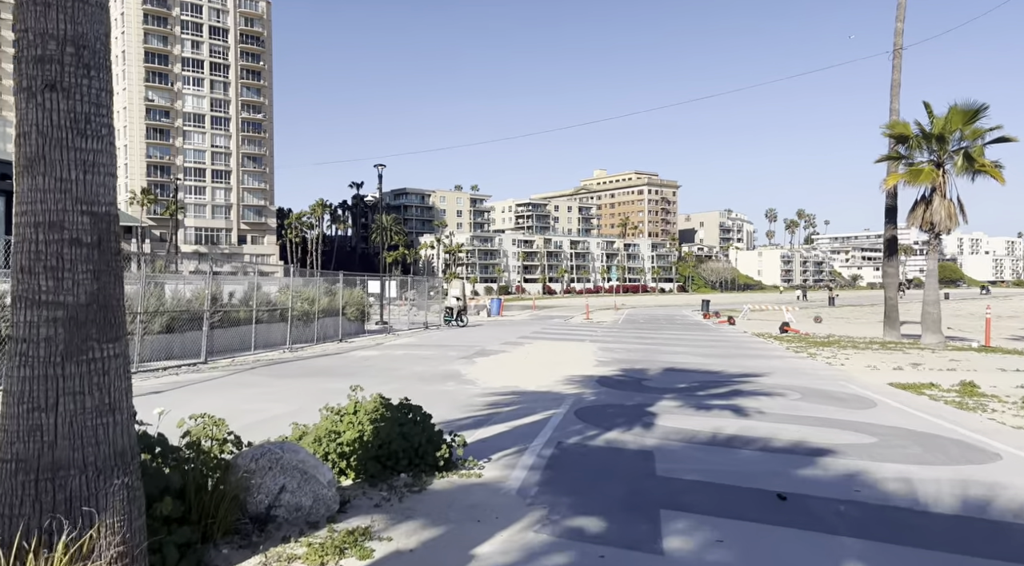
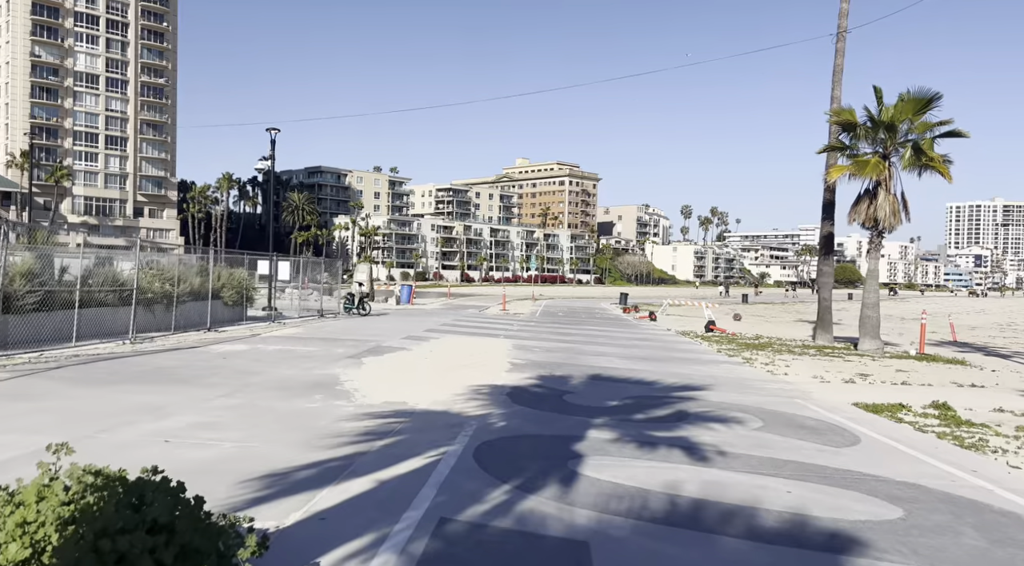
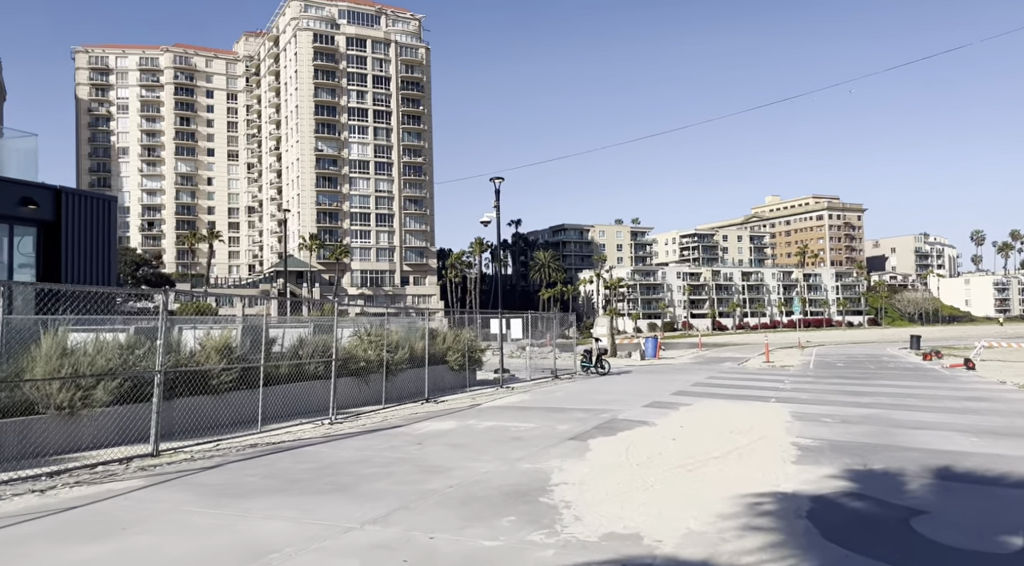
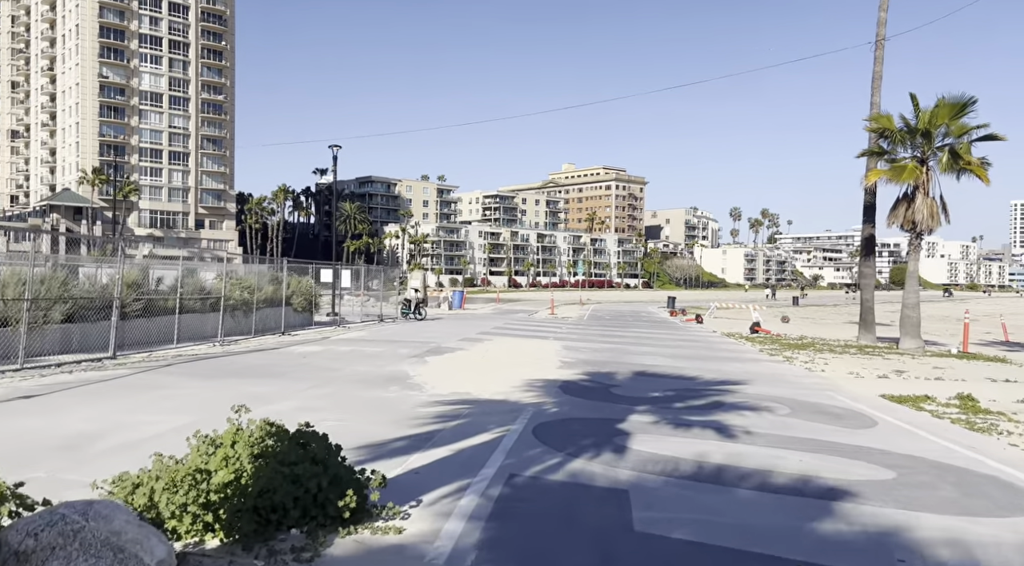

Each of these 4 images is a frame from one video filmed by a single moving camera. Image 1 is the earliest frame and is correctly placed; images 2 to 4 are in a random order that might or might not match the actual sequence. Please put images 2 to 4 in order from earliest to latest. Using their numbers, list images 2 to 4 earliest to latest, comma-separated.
4, 2, 3
